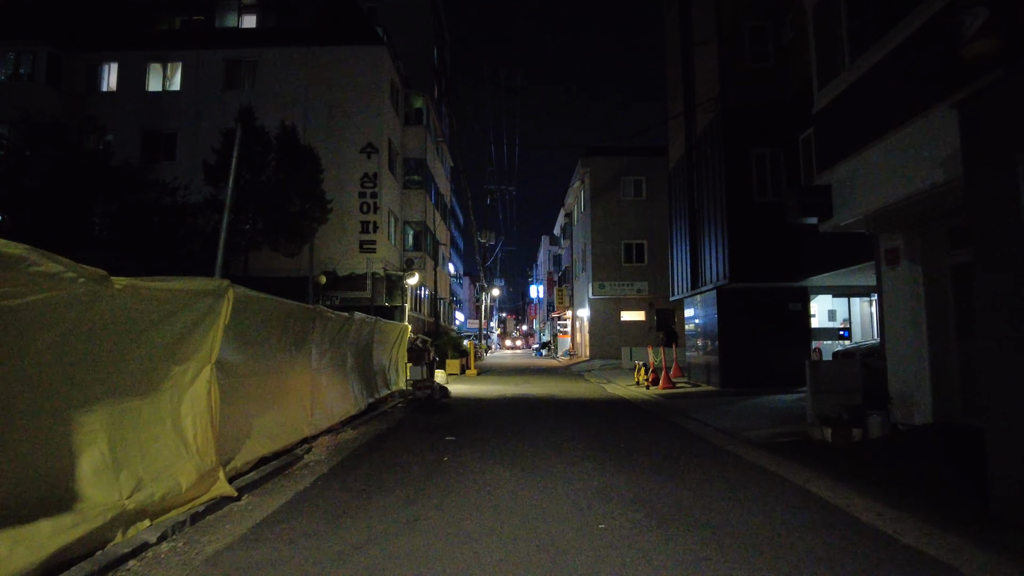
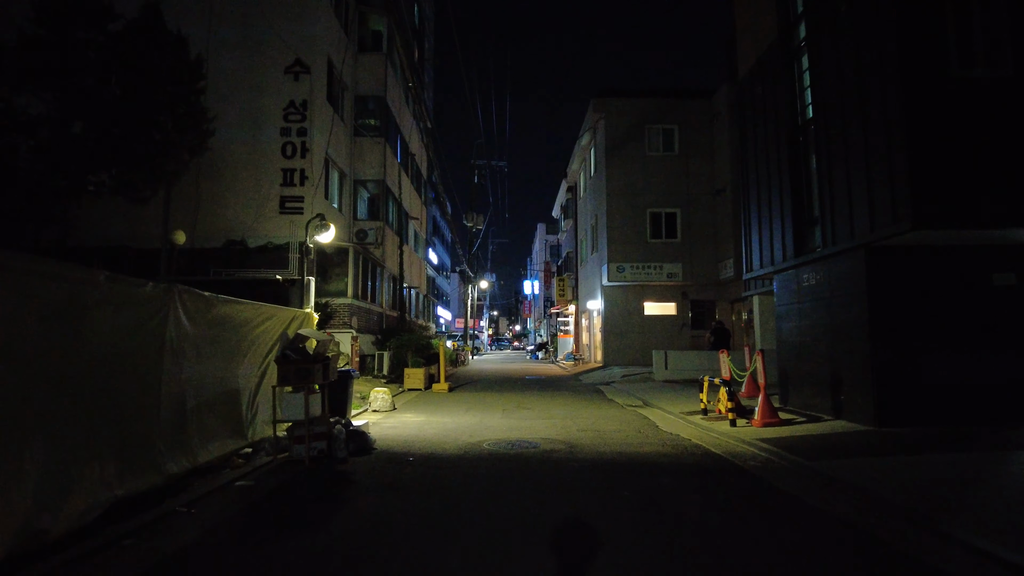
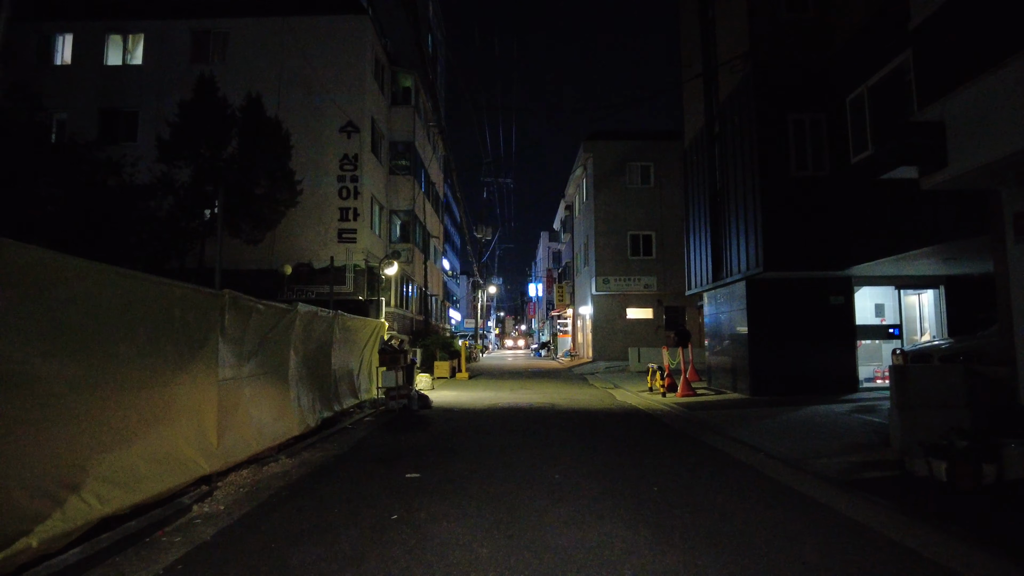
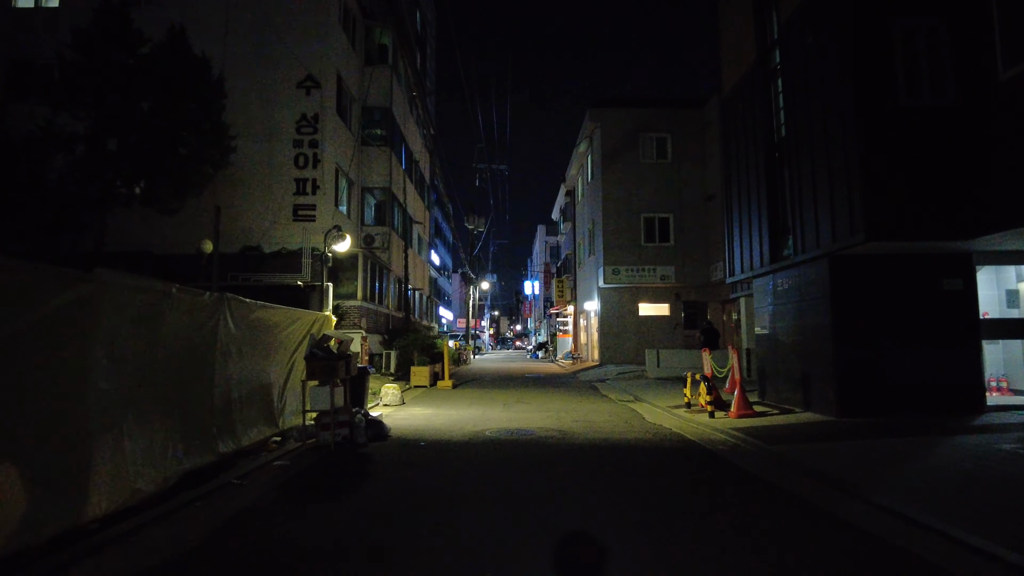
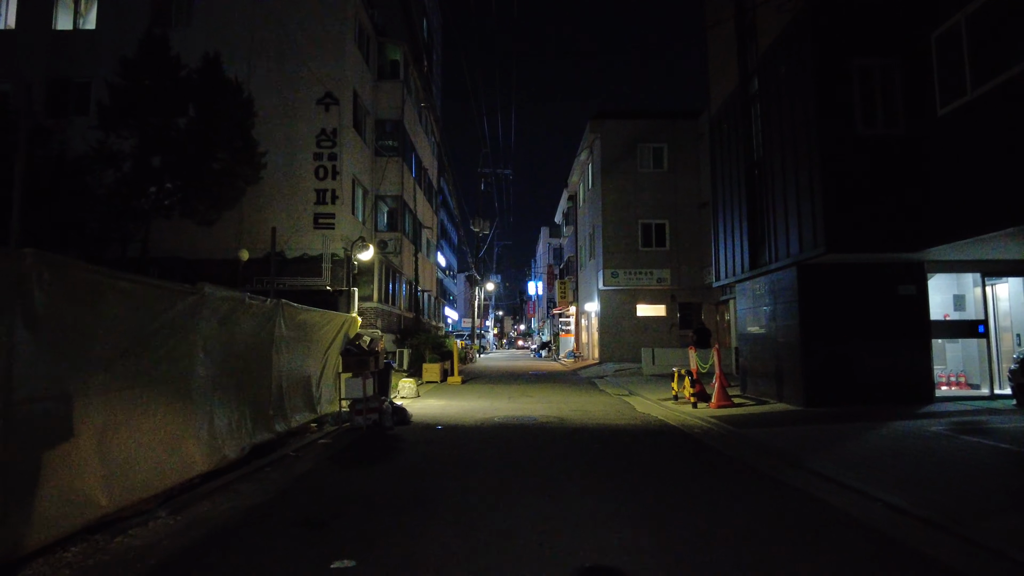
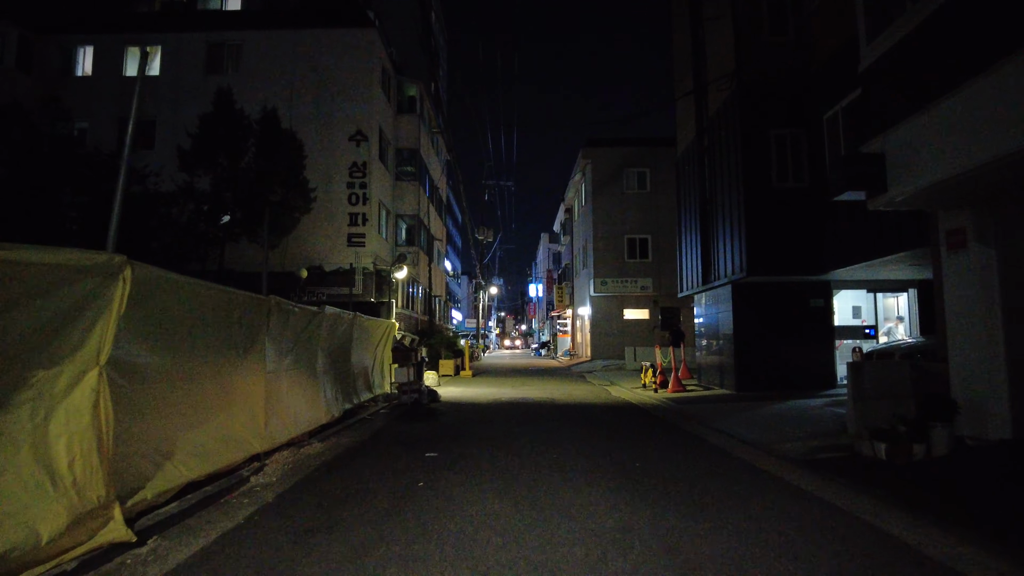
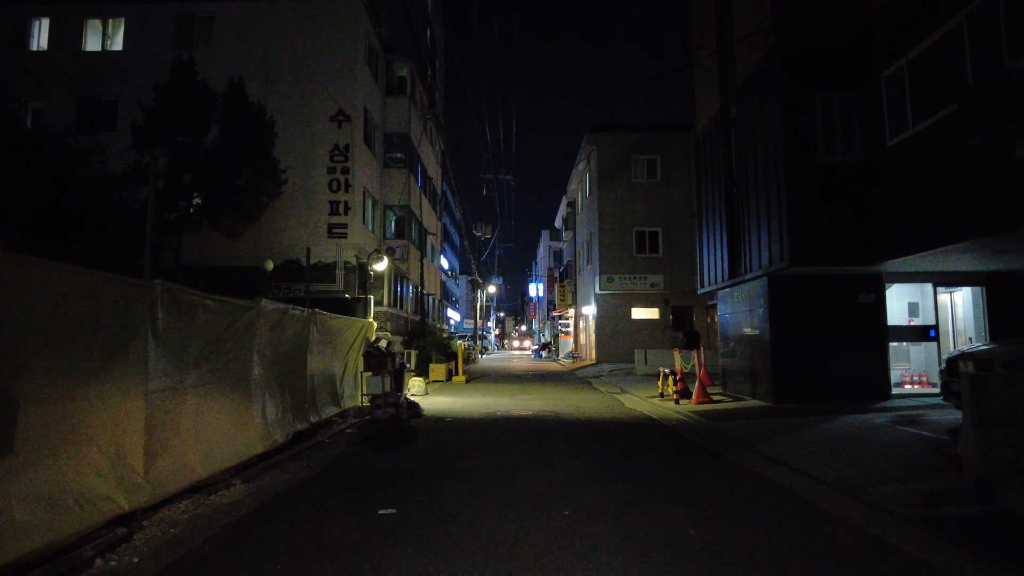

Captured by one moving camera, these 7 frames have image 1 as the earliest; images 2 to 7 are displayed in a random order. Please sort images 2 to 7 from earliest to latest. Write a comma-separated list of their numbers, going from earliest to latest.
6, 3, 7, 5, 4, 2
